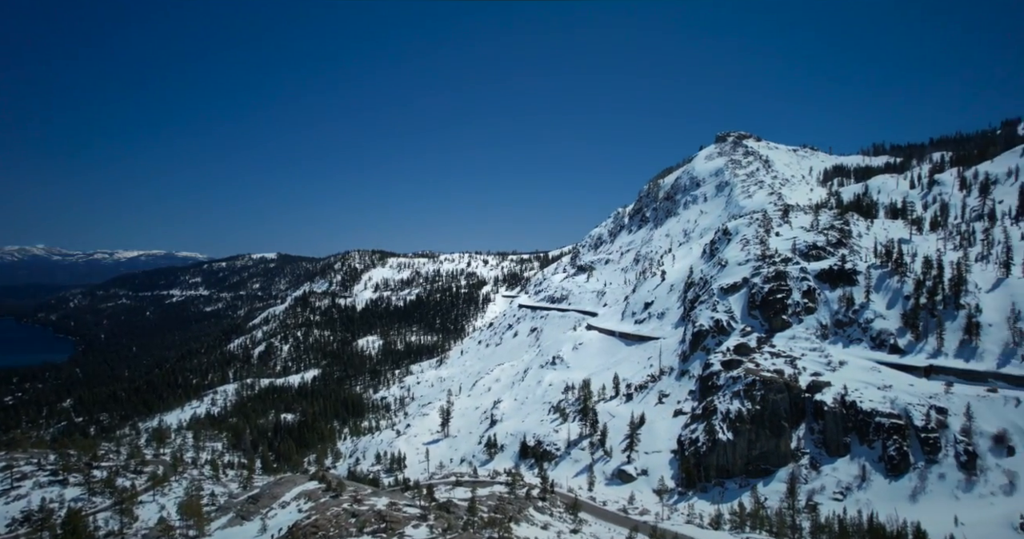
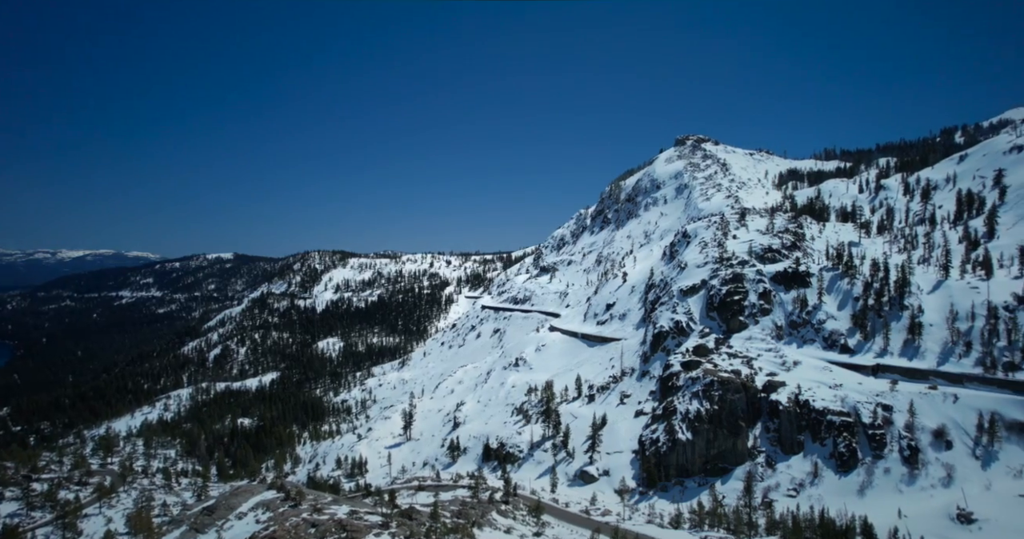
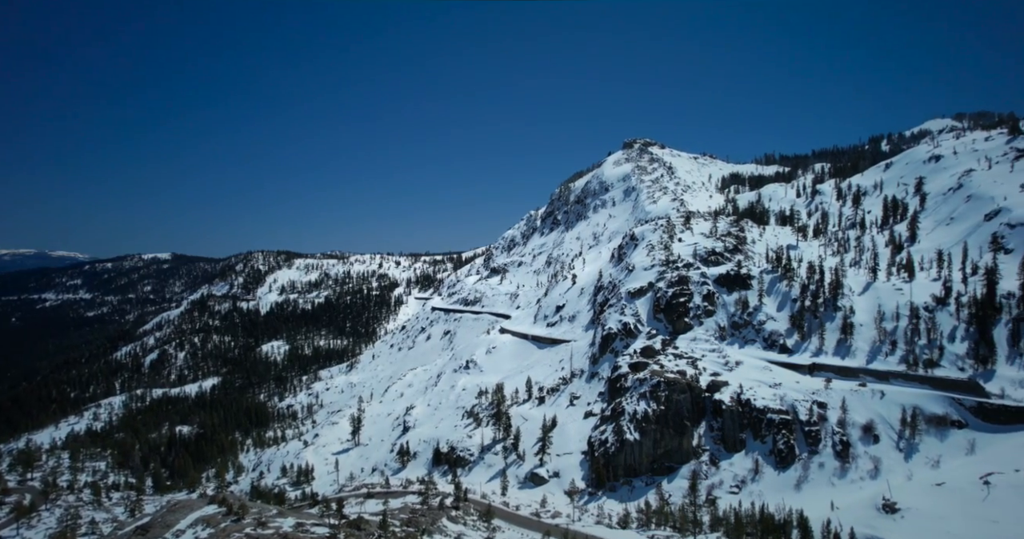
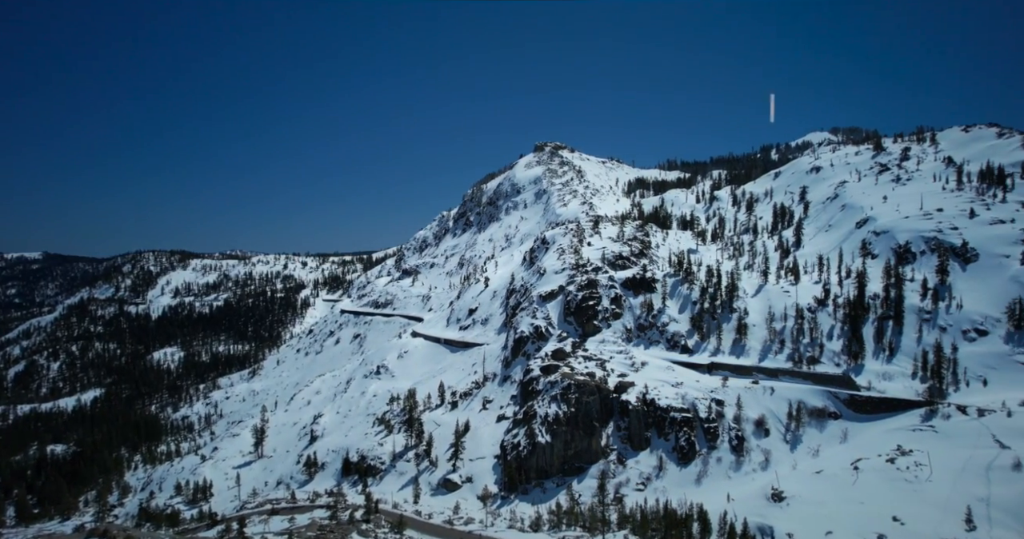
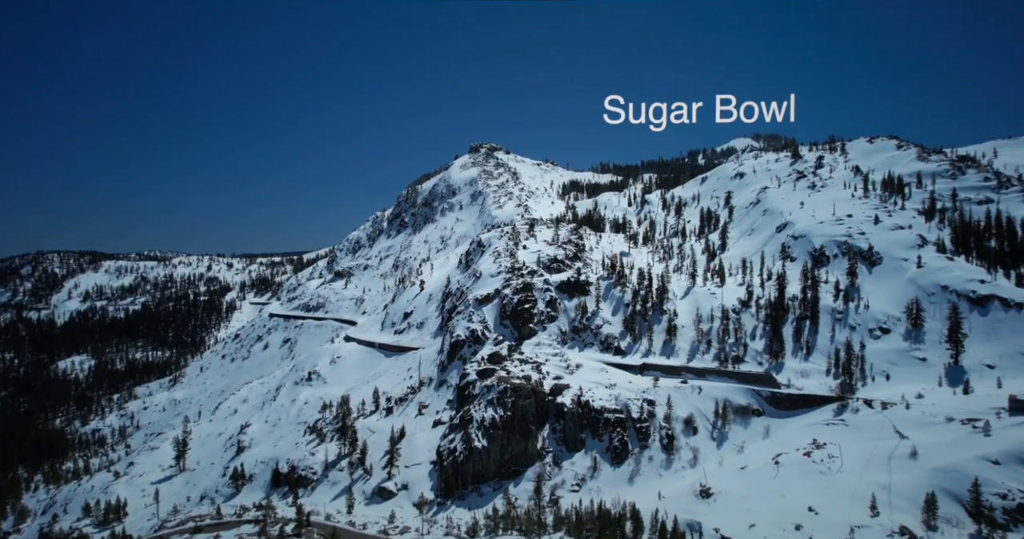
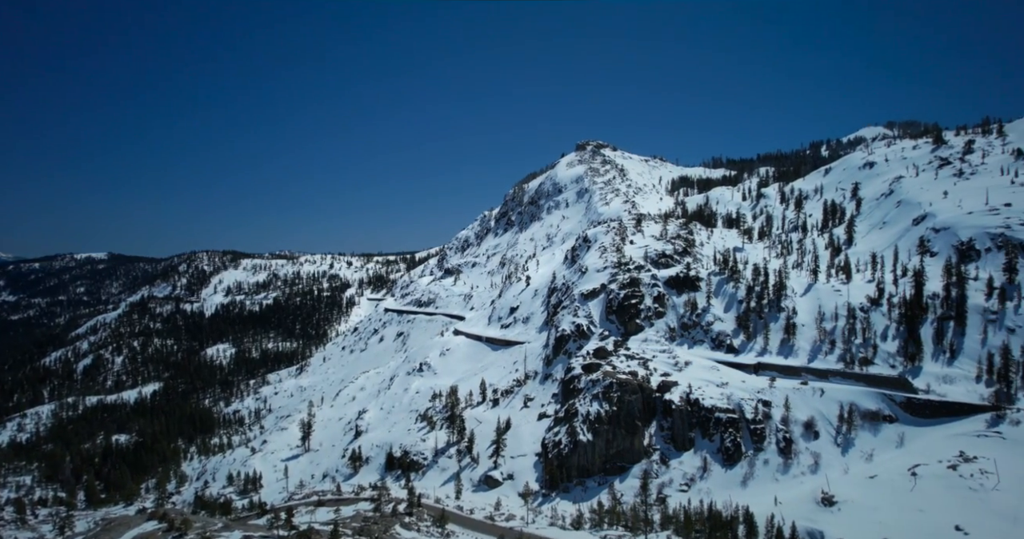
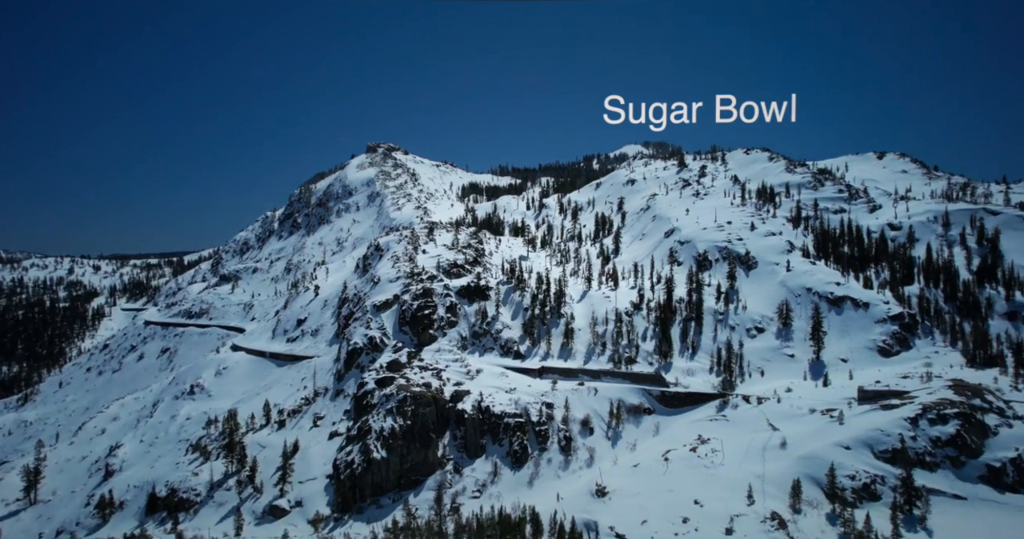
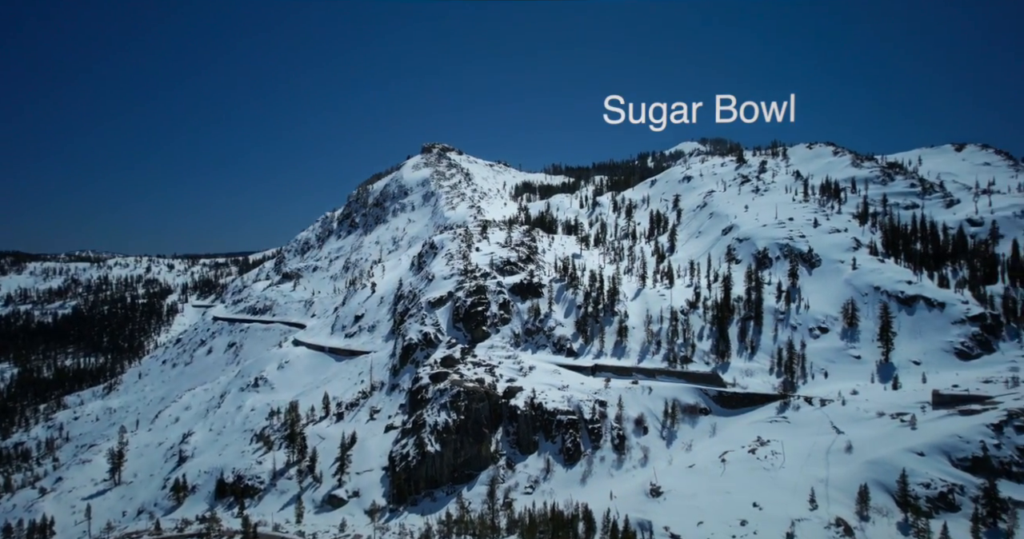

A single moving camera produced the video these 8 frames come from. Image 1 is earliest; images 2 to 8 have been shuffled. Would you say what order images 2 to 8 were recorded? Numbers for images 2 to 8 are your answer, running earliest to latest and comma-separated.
2, 3, 6, 4, 5, 8, 7
